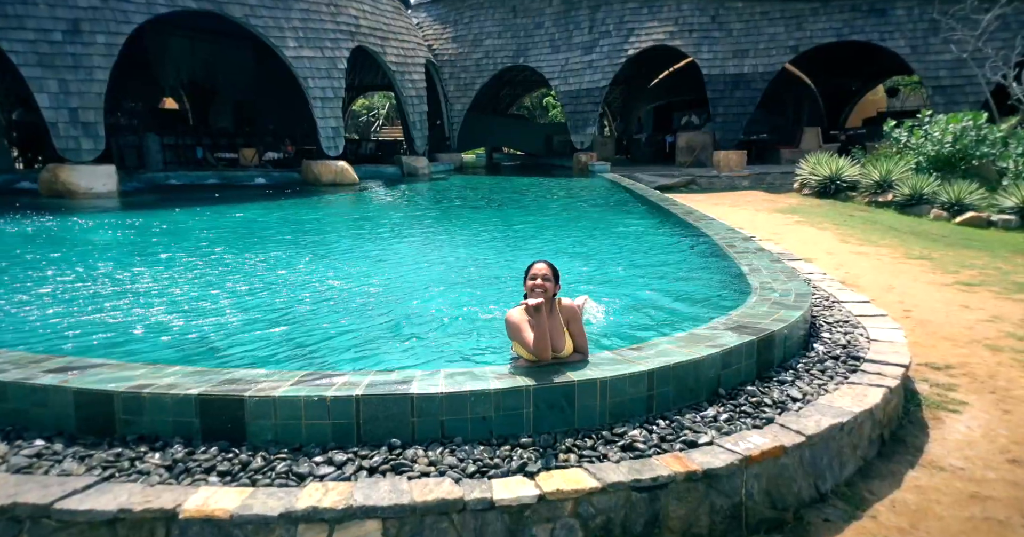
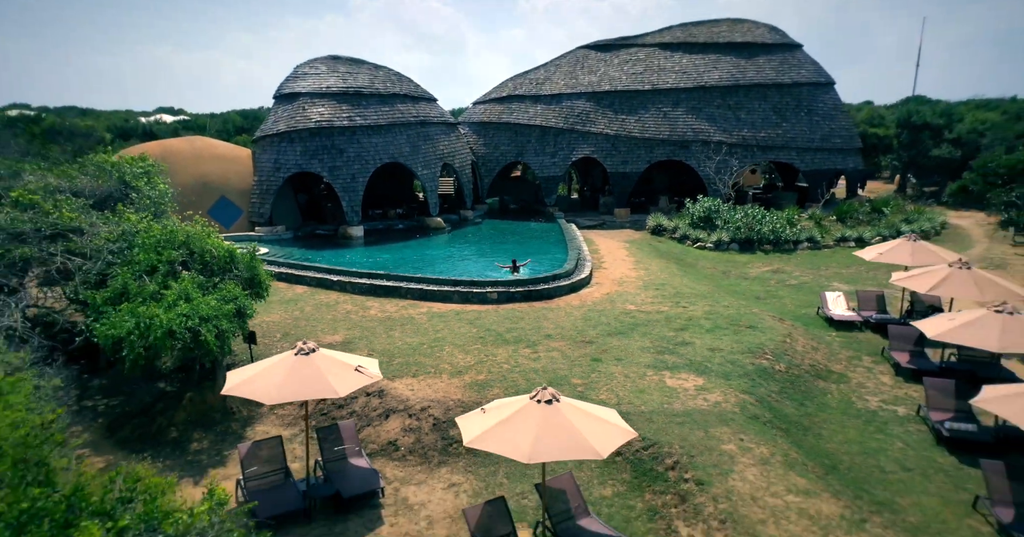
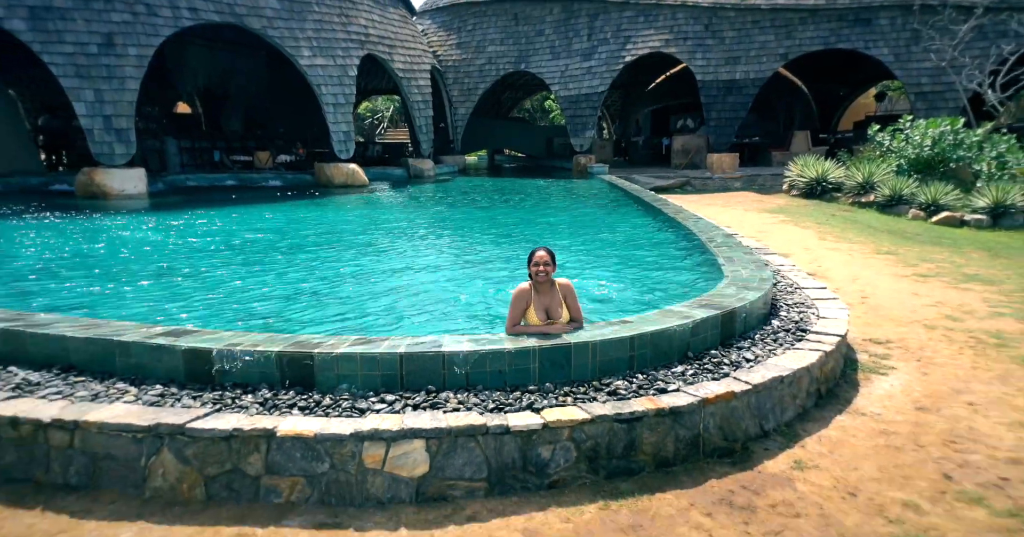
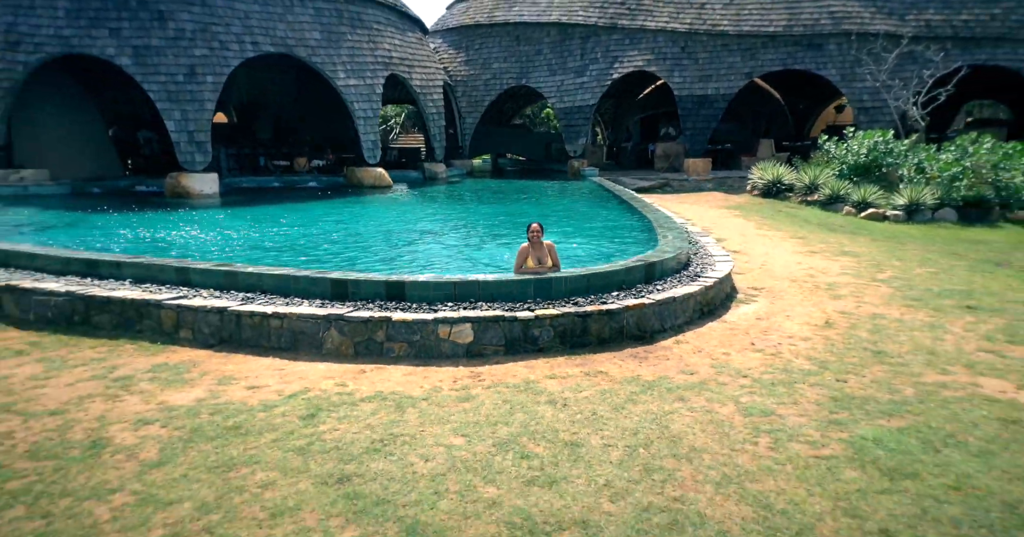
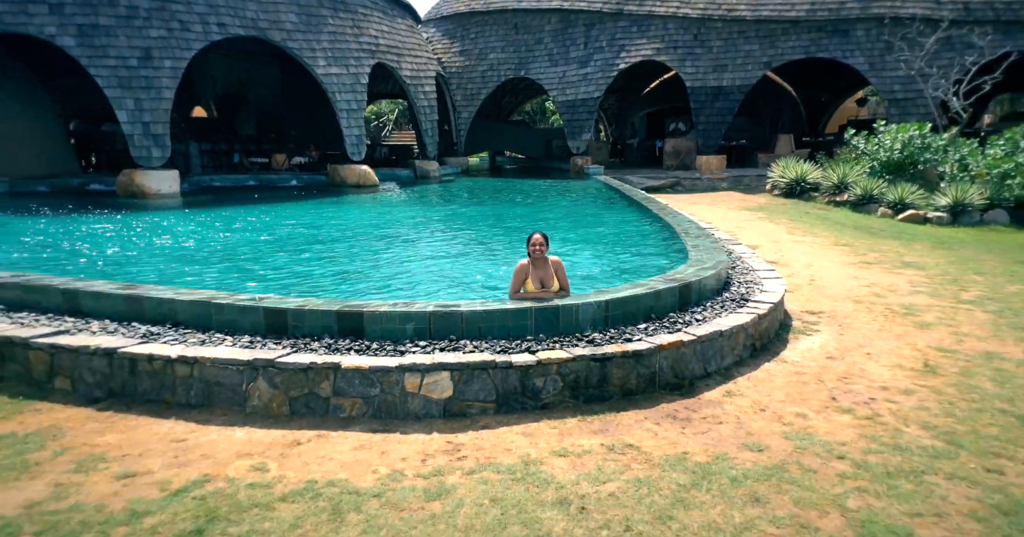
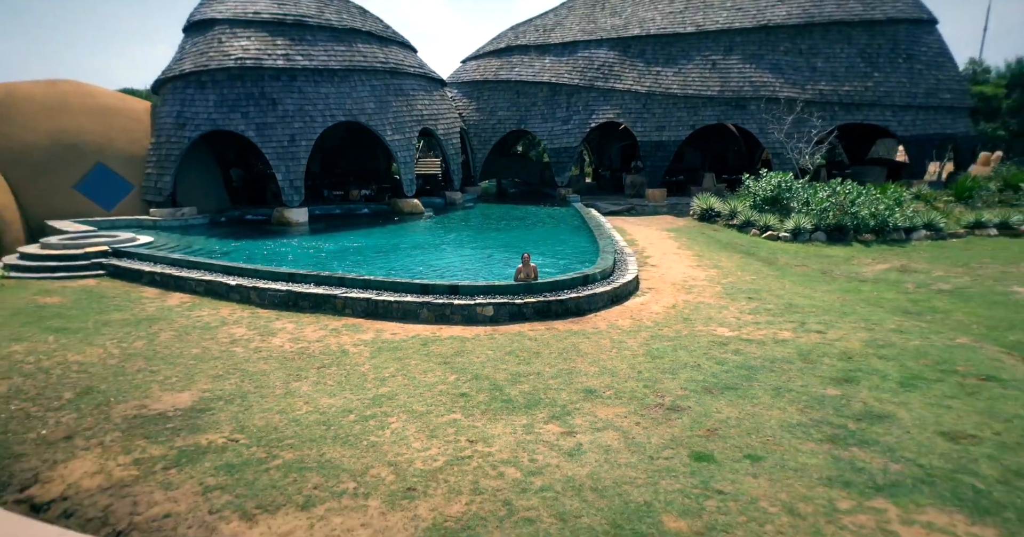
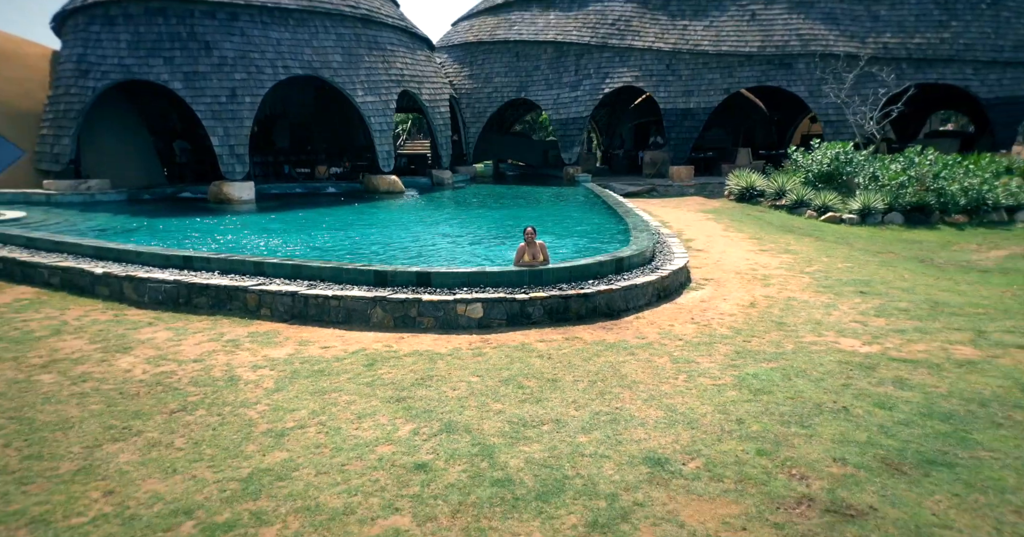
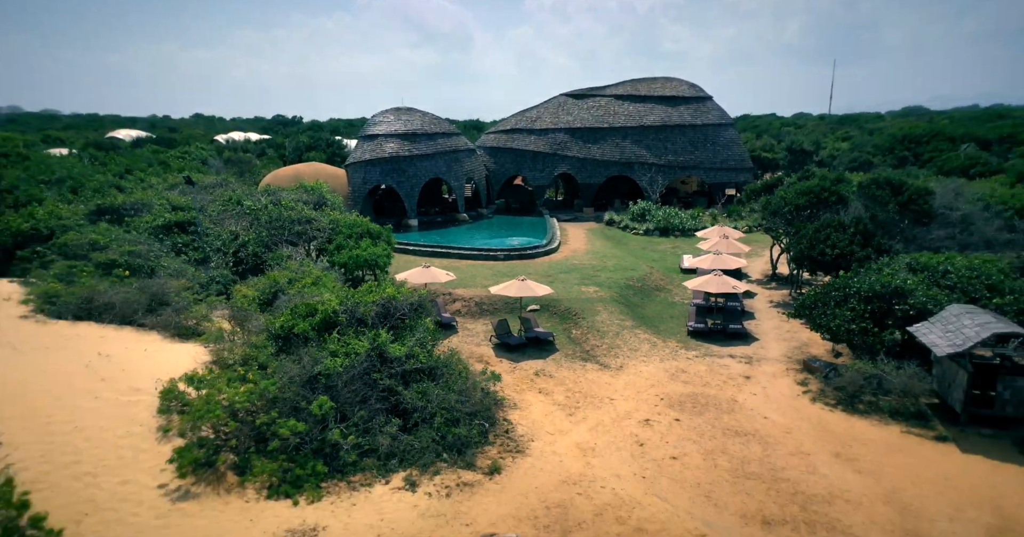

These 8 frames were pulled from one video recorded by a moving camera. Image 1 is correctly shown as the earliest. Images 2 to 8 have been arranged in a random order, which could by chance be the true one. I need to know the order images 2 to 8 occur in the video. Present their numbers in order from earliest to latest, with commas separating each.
3, 5, 4, 7, 6, 2, 8
